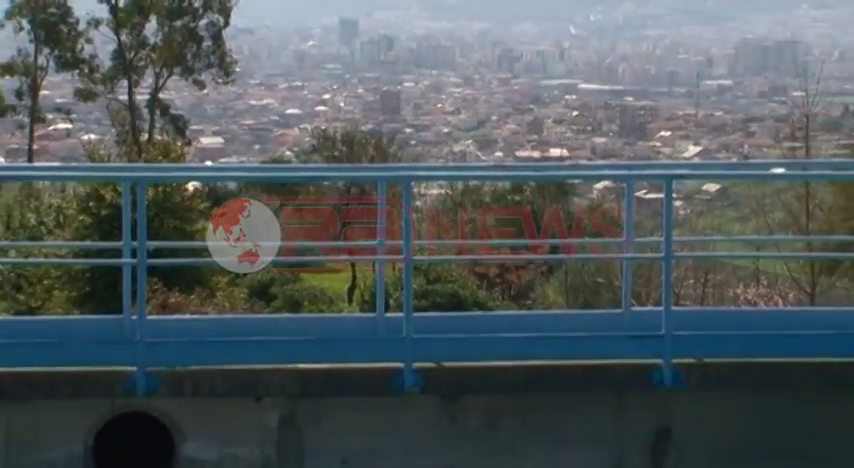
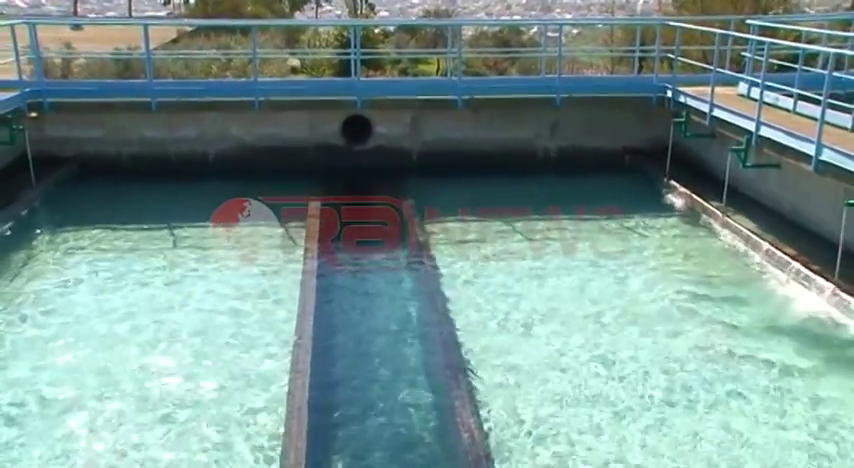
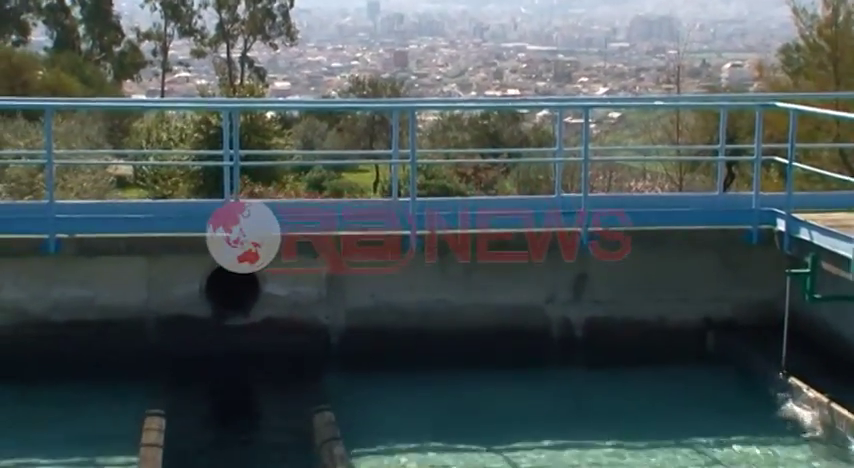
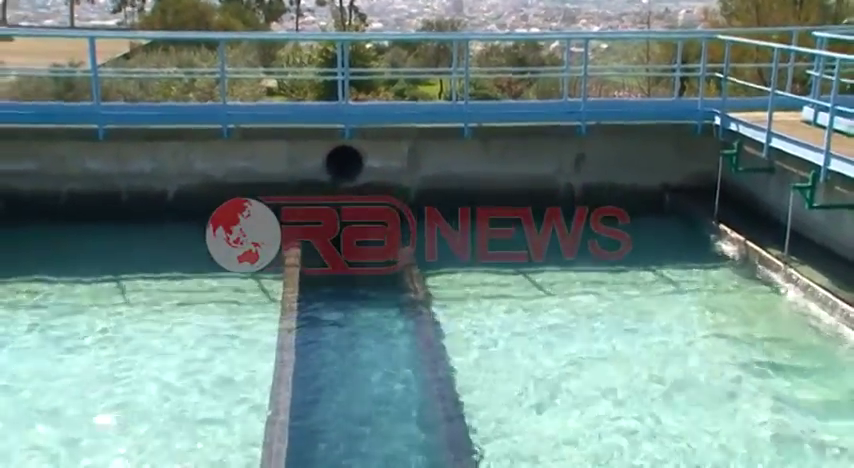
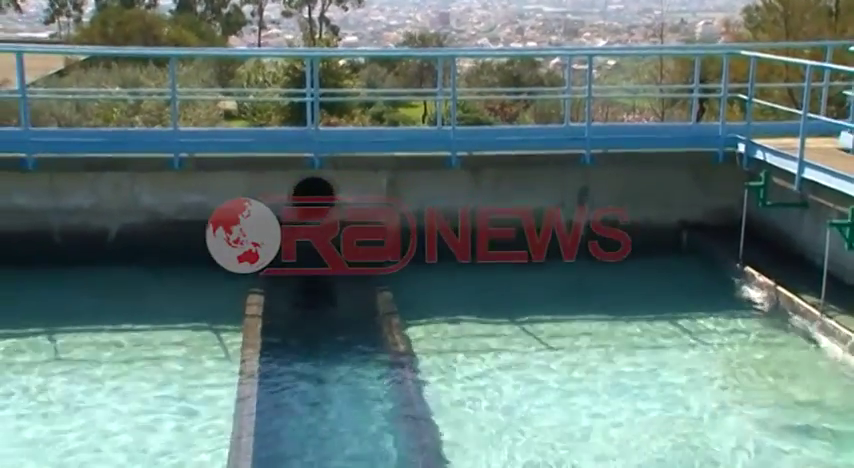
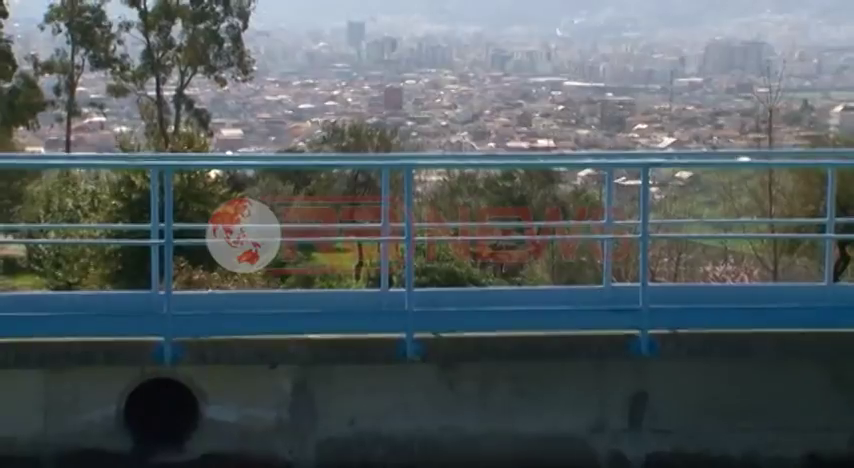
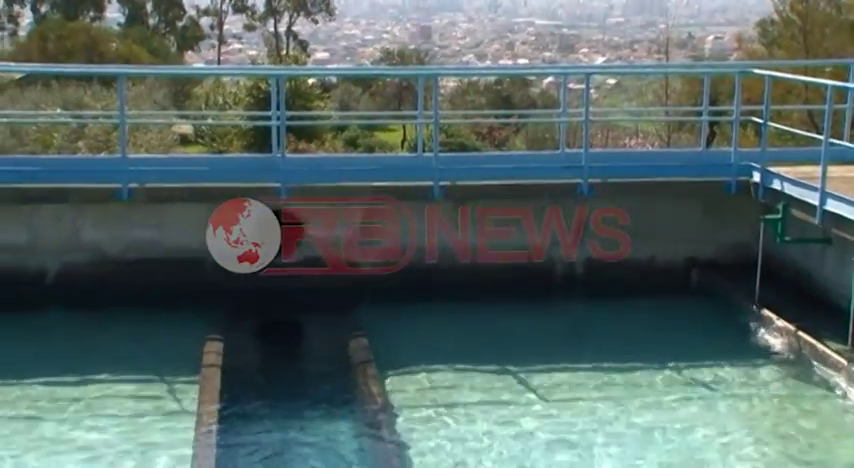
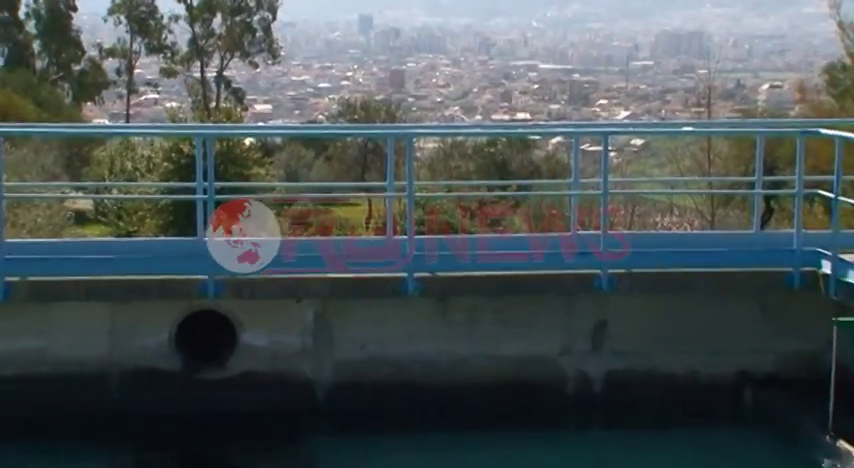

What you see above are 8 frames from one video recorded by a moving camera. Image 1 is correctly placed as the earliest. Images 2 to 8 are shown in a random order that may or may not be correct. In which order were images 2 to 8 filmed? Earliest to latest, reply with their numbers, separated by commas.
6, 8, 3, 7, 5, 4, 2
